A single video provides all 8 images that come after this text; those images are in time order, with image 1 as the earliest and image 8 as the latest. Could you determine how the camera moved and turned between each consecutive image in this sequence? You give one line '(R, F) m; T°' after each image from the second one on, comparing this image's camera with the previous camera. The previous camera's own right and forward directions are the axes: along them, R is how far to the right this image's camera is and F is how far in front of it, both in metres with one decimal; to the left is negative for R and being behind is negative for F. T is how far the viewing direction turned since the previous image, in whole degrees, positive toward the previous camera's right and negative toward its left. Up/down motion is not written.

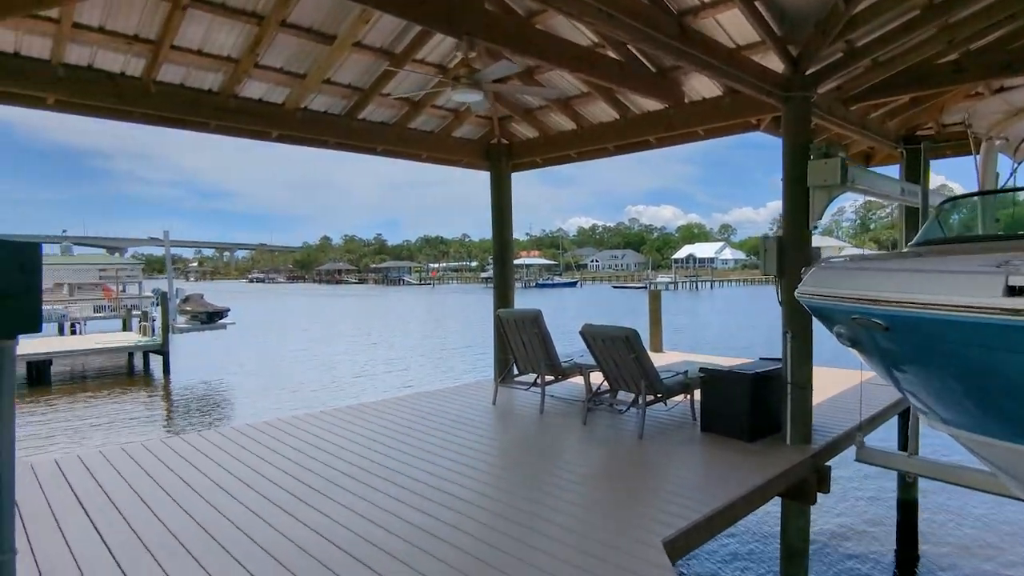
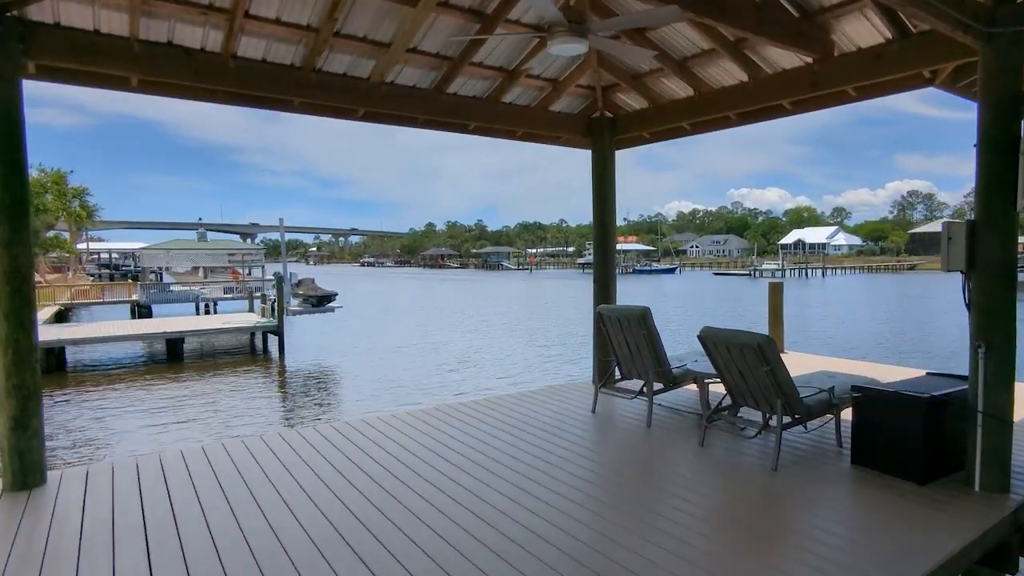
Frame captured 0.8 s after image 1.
(0.0, +0.5) m; -9°
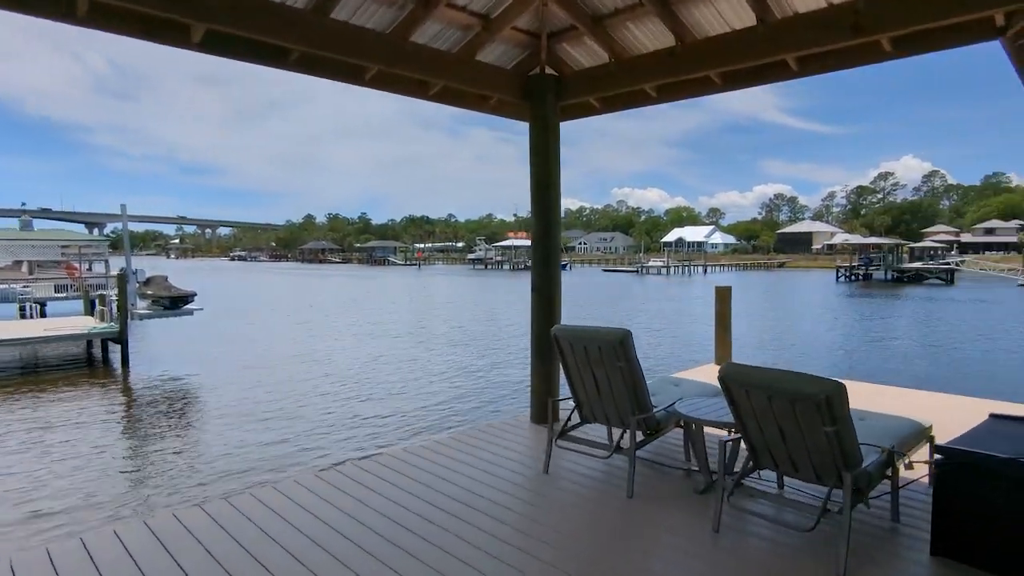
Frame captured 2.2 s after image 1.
(-0.2, +1.3) m; +11°
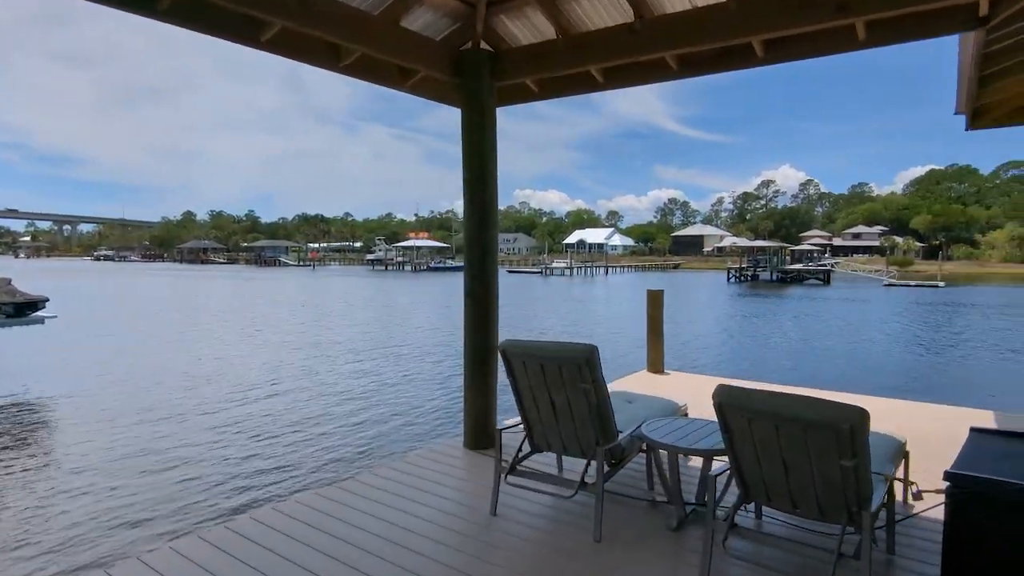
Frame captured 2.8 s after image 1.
(-0.2, +0.5) m; +10°
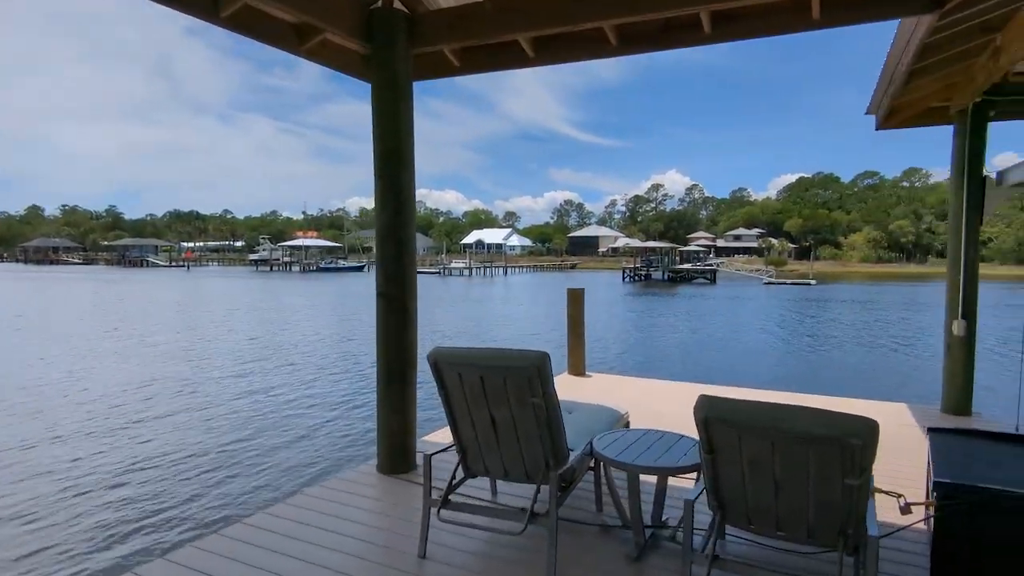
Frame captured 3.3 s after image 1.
(-0.1, +0.4) m; +10°
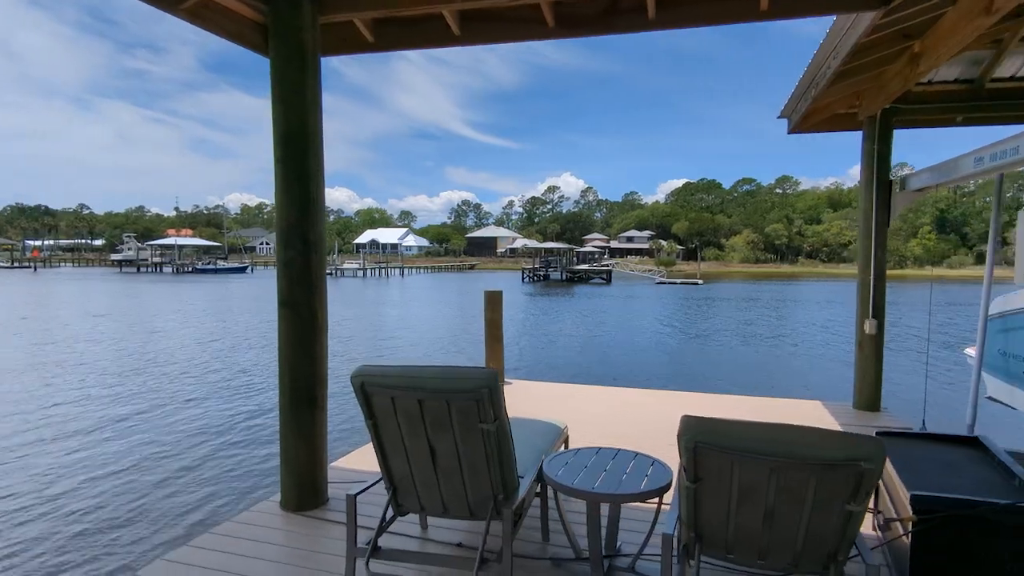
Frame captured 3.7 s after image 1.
(-0.1, +0.3) m; +10°
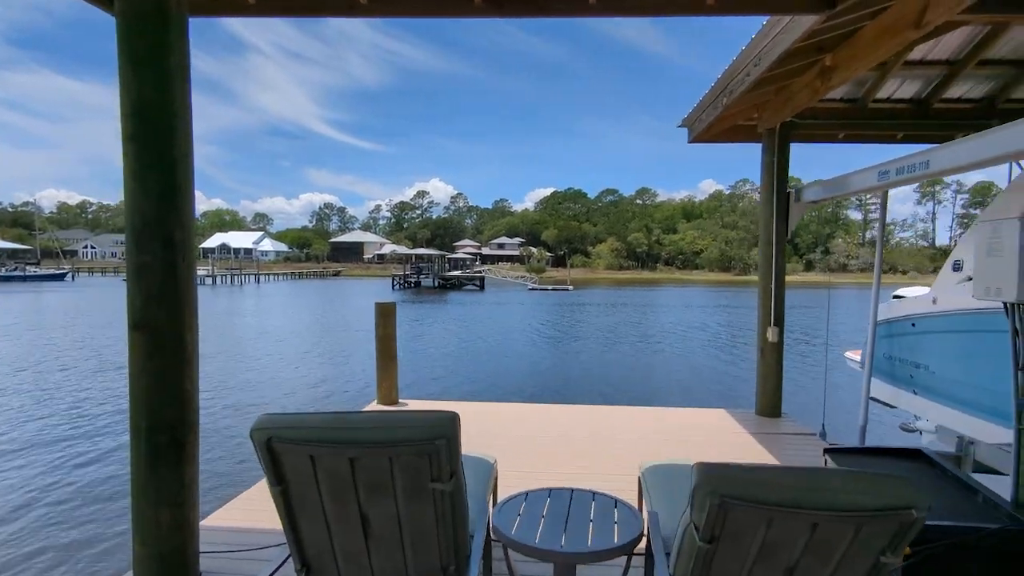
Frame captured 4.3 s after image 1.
(-0.2, +0.4) m; +13°
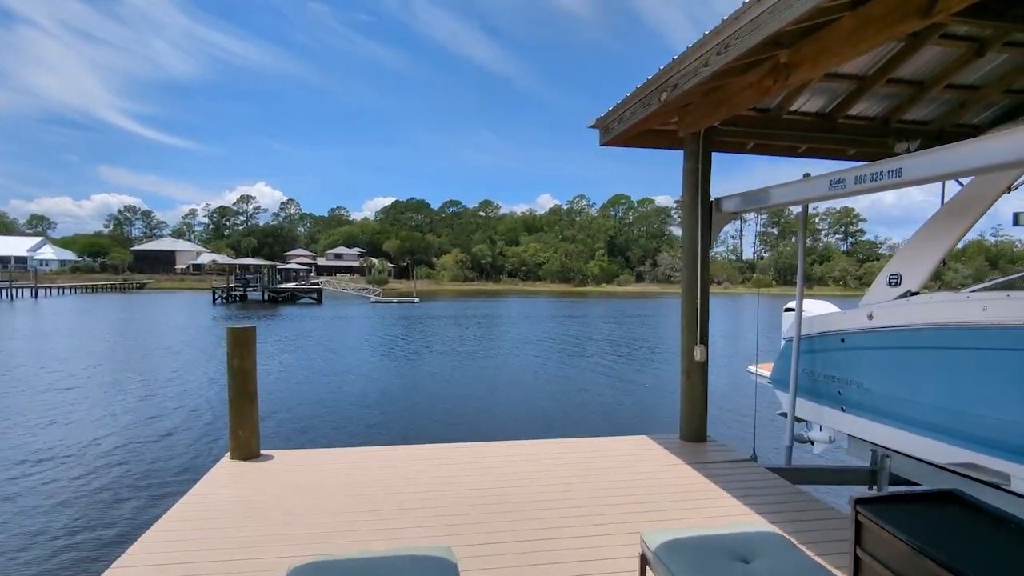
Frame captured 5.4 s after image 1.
(-0.4, +0.7) m; +16°
